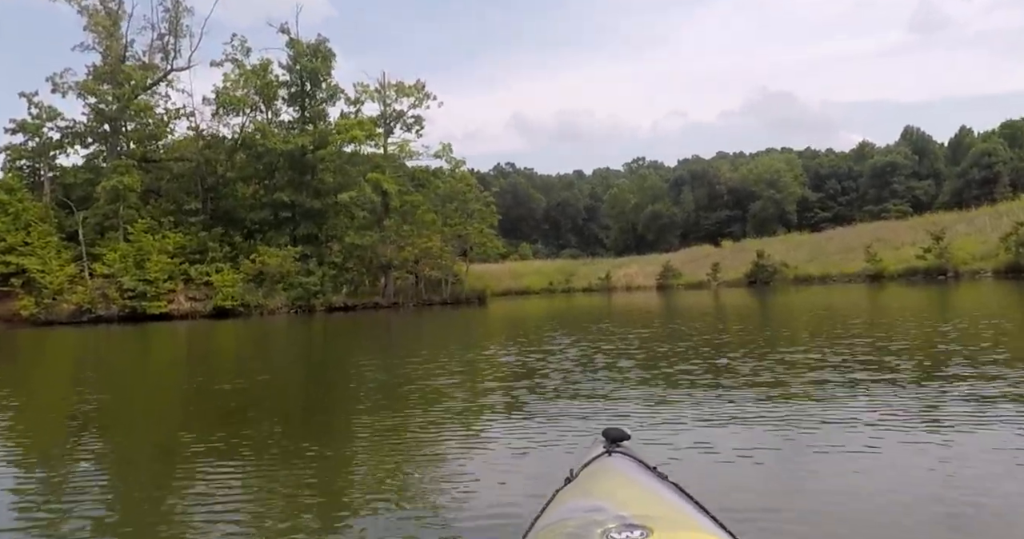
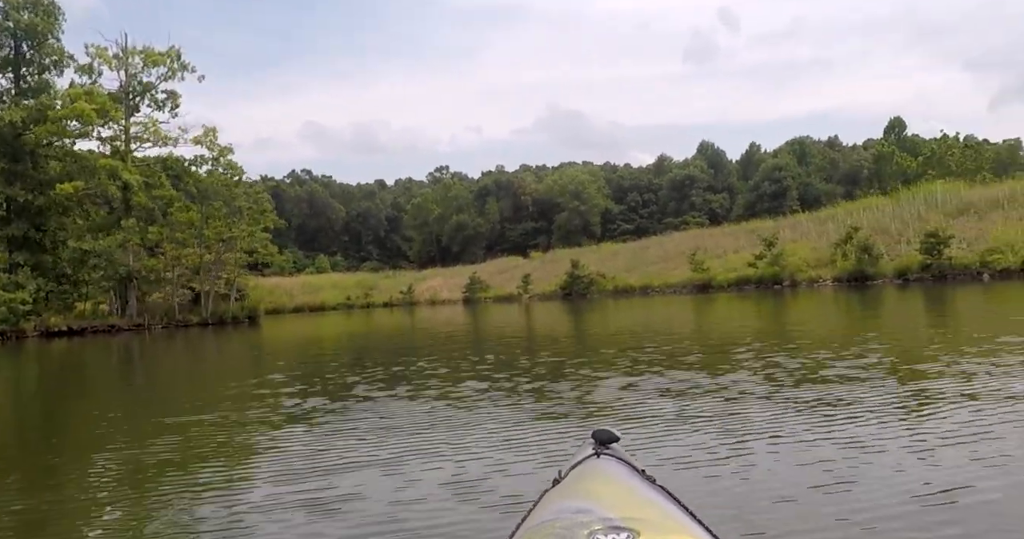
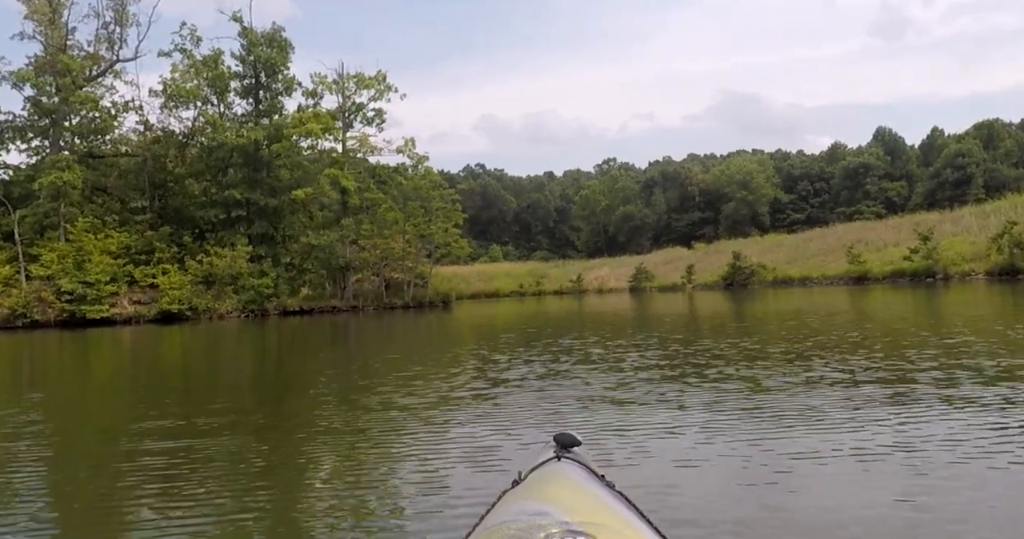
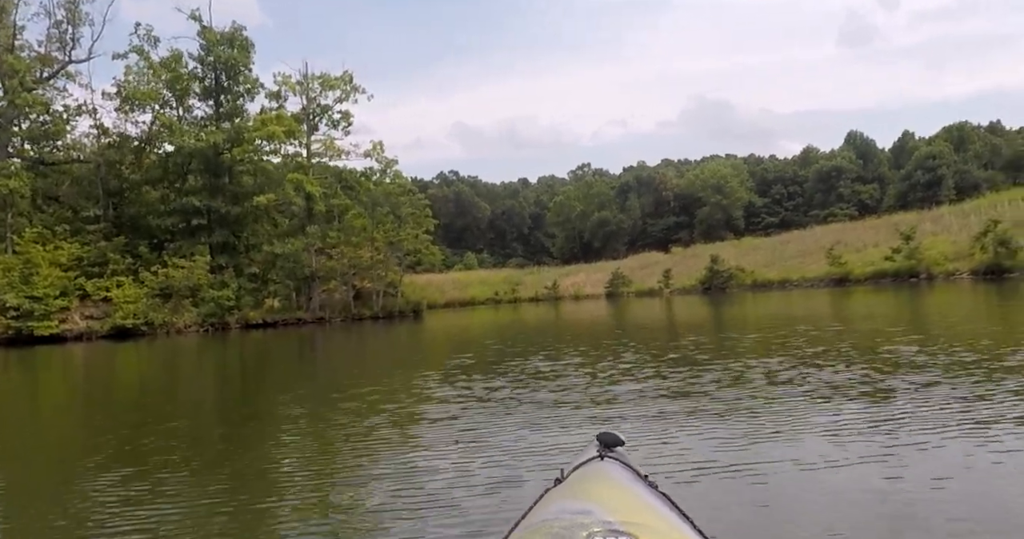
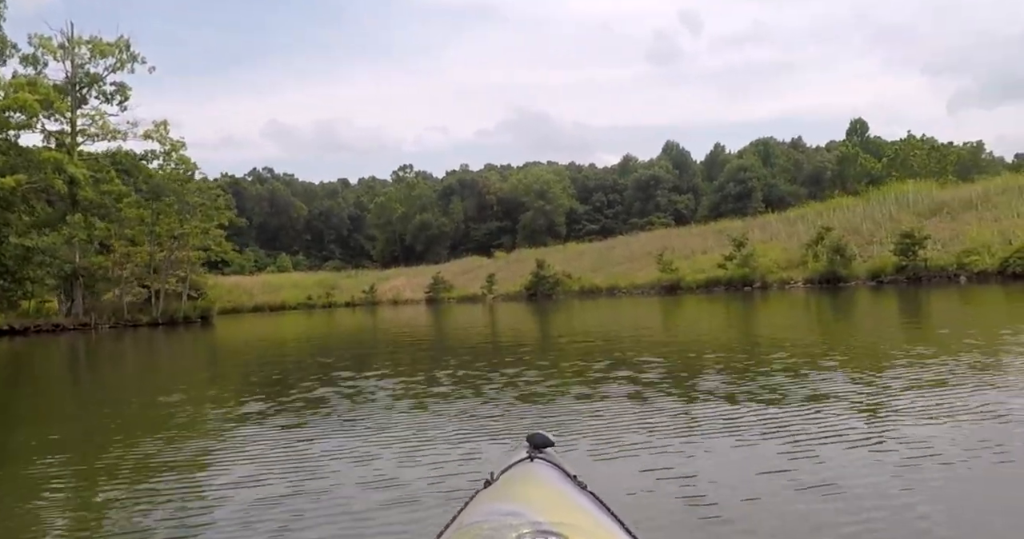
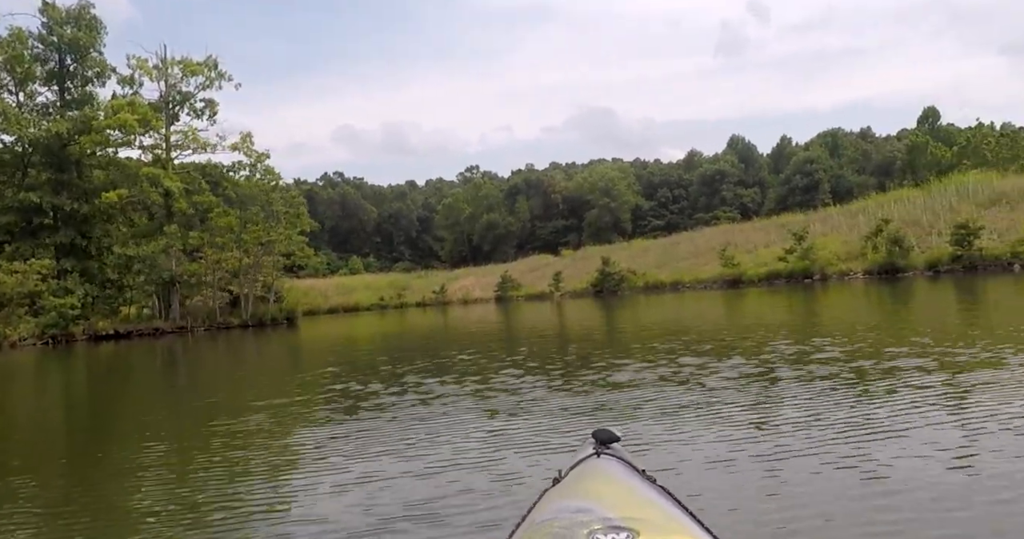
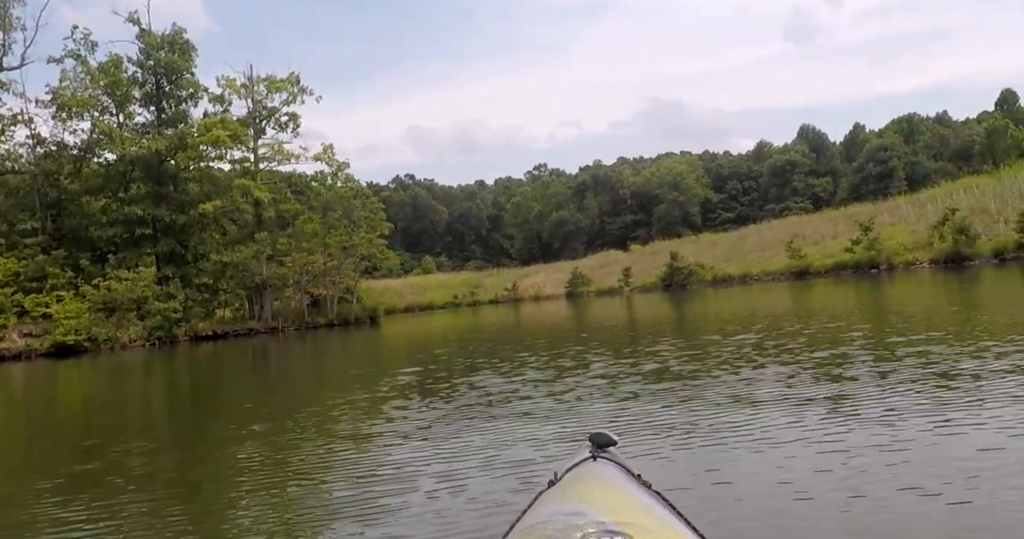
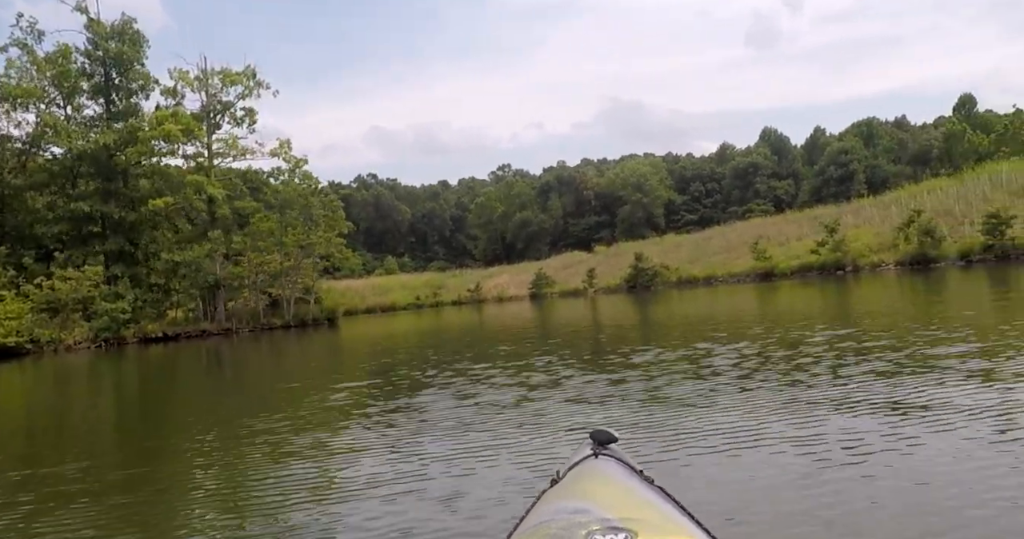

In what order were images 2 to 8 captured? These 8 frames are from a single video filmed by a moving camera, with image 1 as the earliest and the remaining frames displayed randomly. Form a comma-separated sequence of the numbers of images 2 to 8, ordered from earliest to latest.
3, 4, 7, 8, 6, 2, 5
